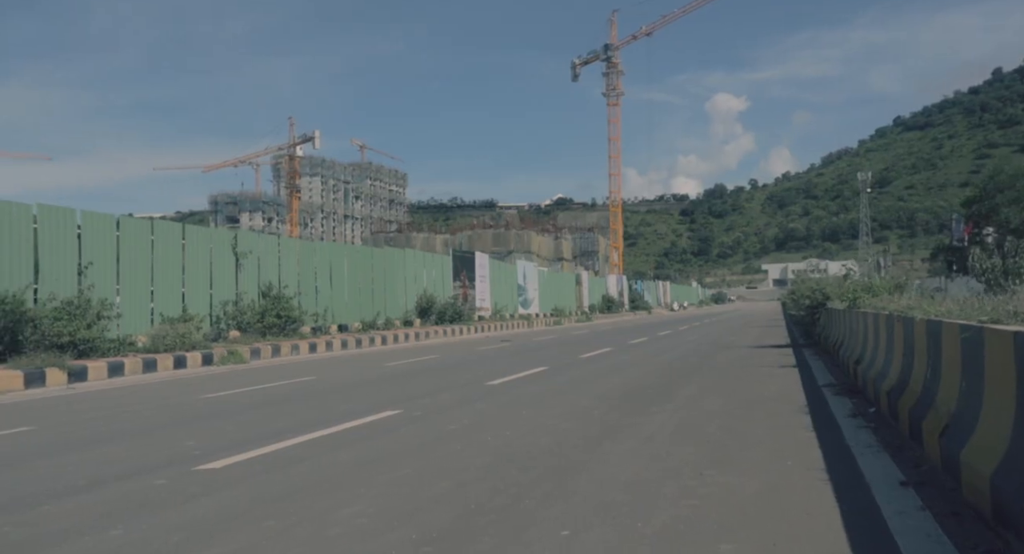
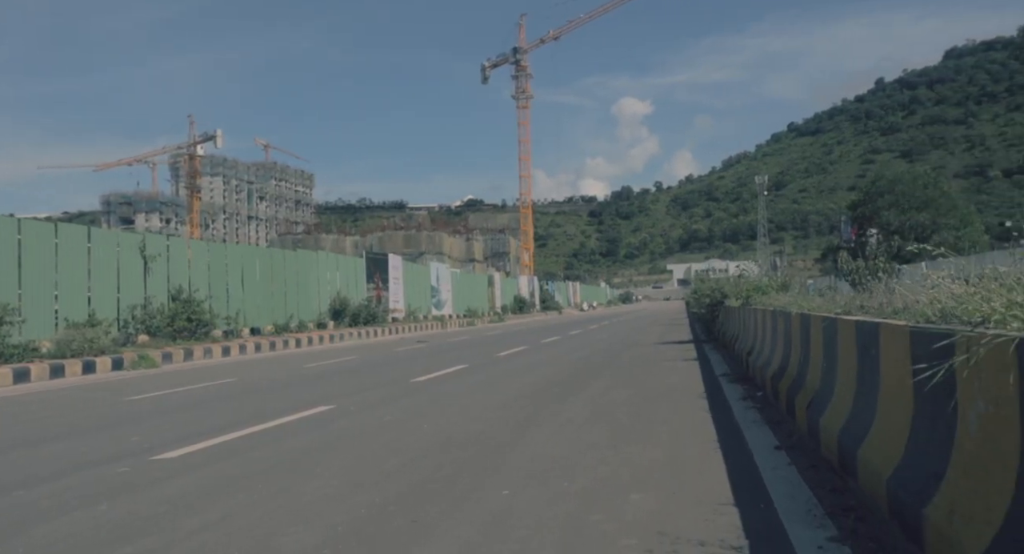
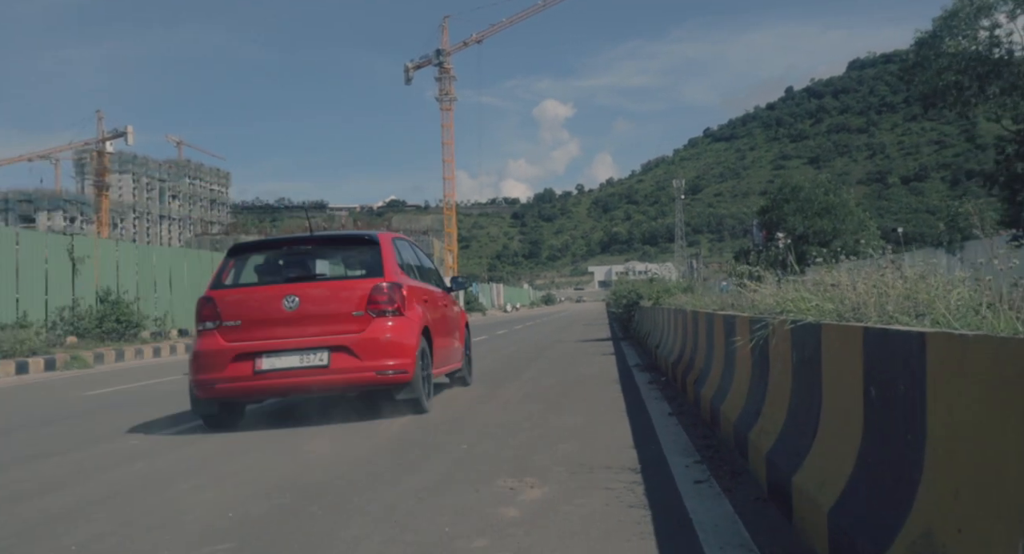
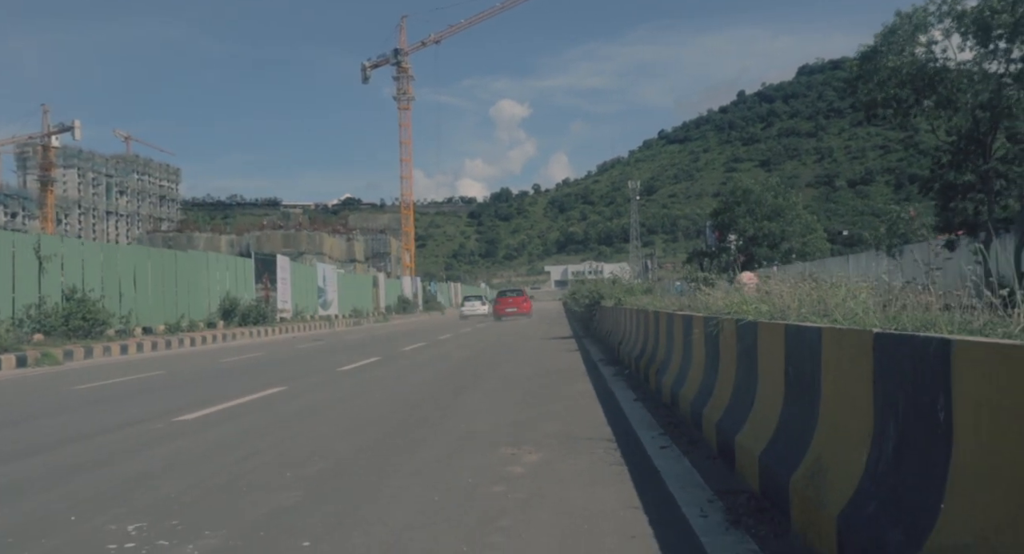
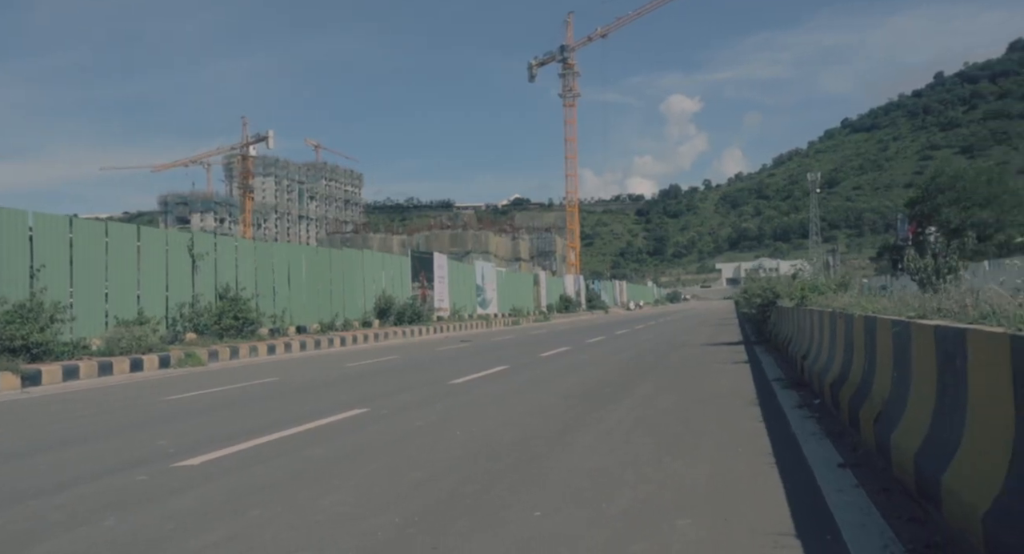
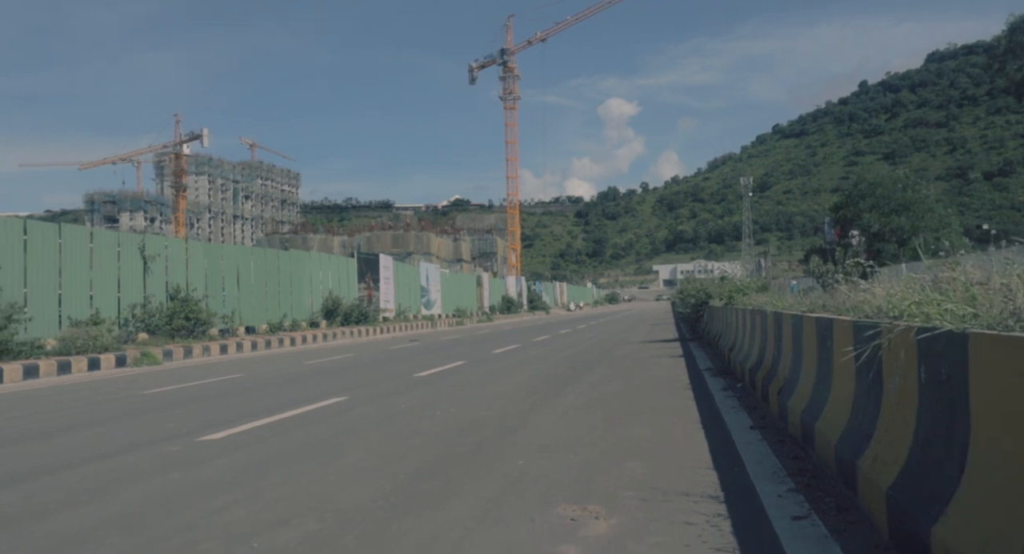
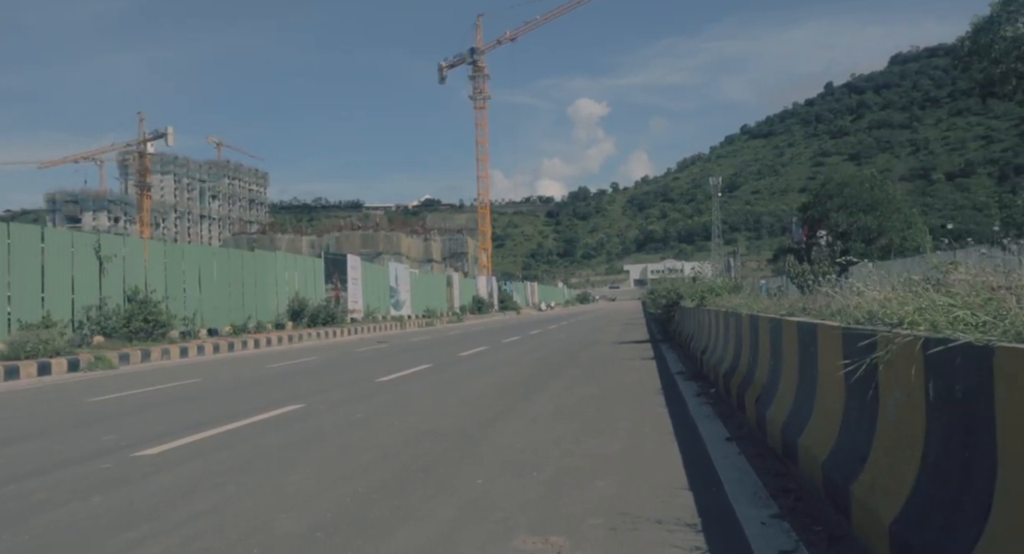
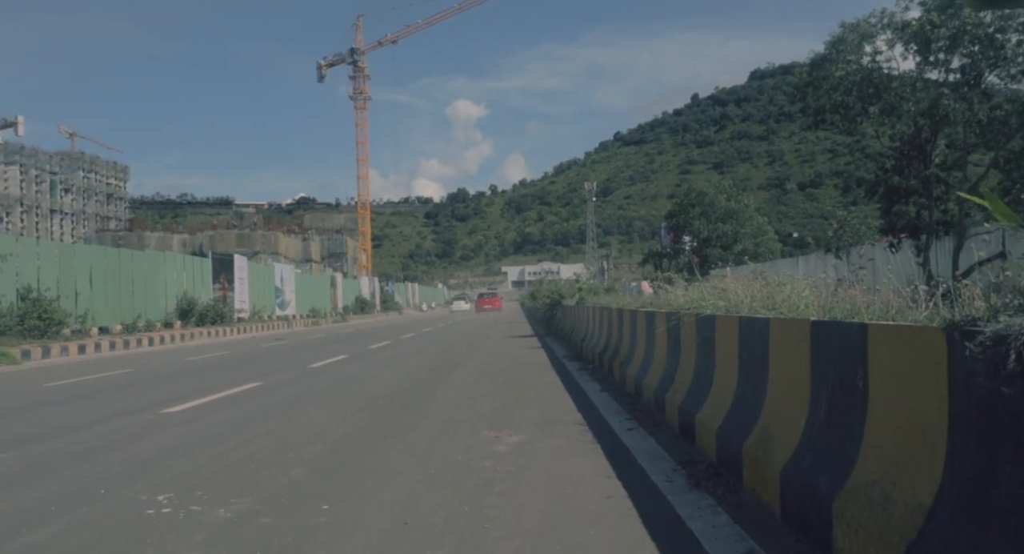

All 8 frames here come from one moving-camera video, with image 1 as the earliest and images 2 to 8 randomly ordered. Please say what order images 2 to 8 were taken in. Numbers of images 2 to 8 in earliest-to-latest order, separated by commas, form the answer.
5, 2, 7, 6, 3, 4, 8
